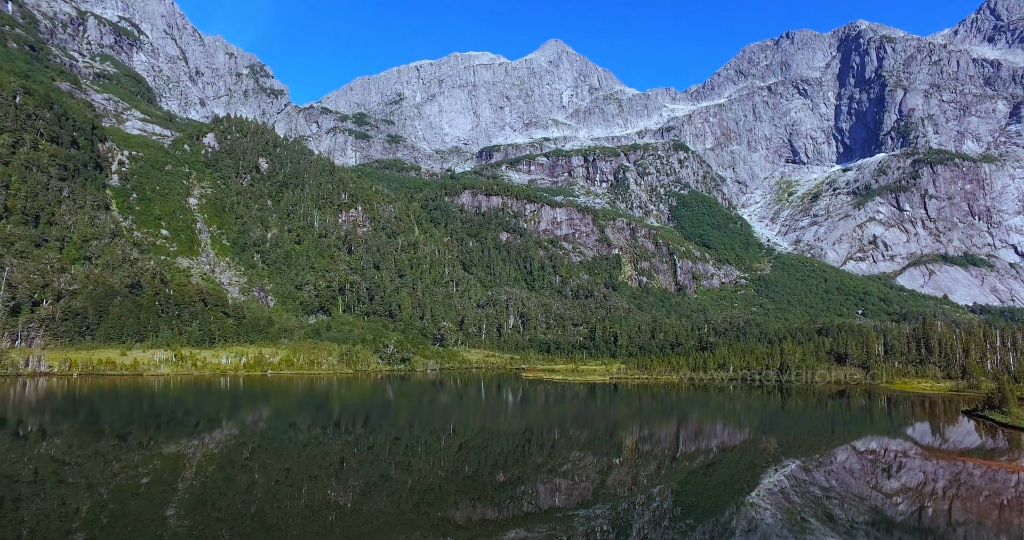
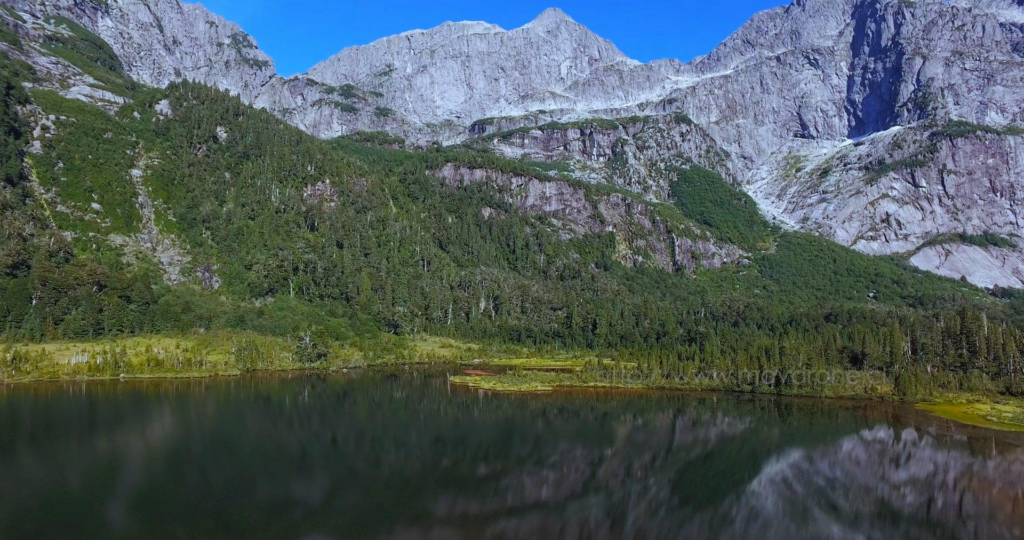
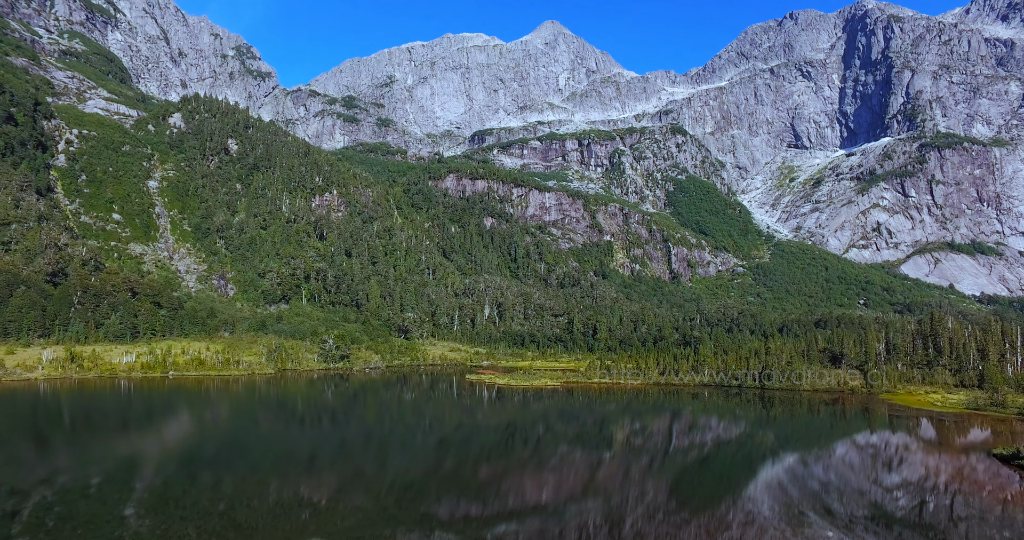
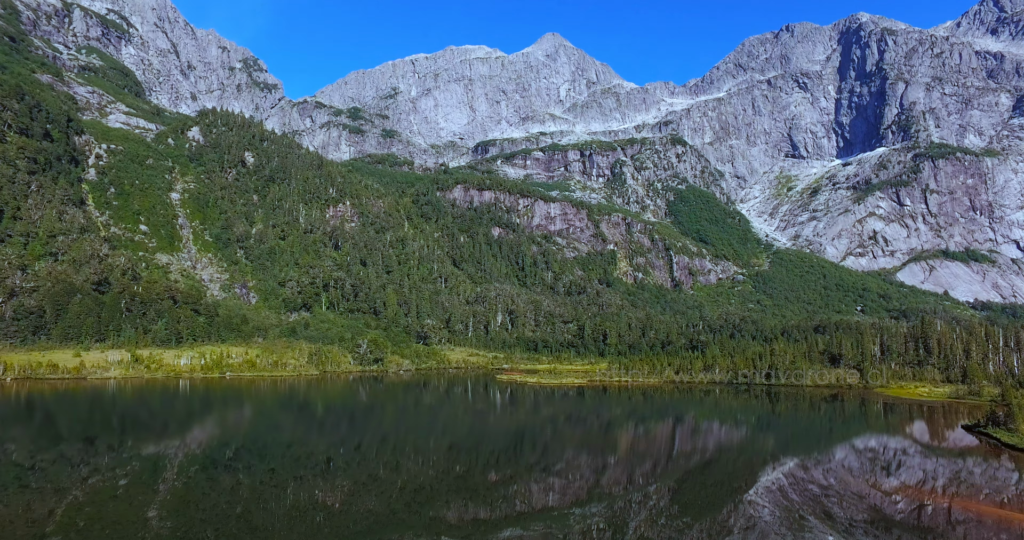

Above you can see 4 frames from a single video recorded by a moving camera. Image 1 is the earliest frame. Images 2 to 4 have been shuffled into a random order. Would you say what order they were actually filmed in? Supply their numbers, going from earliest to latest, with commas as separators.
4, 3, 2
